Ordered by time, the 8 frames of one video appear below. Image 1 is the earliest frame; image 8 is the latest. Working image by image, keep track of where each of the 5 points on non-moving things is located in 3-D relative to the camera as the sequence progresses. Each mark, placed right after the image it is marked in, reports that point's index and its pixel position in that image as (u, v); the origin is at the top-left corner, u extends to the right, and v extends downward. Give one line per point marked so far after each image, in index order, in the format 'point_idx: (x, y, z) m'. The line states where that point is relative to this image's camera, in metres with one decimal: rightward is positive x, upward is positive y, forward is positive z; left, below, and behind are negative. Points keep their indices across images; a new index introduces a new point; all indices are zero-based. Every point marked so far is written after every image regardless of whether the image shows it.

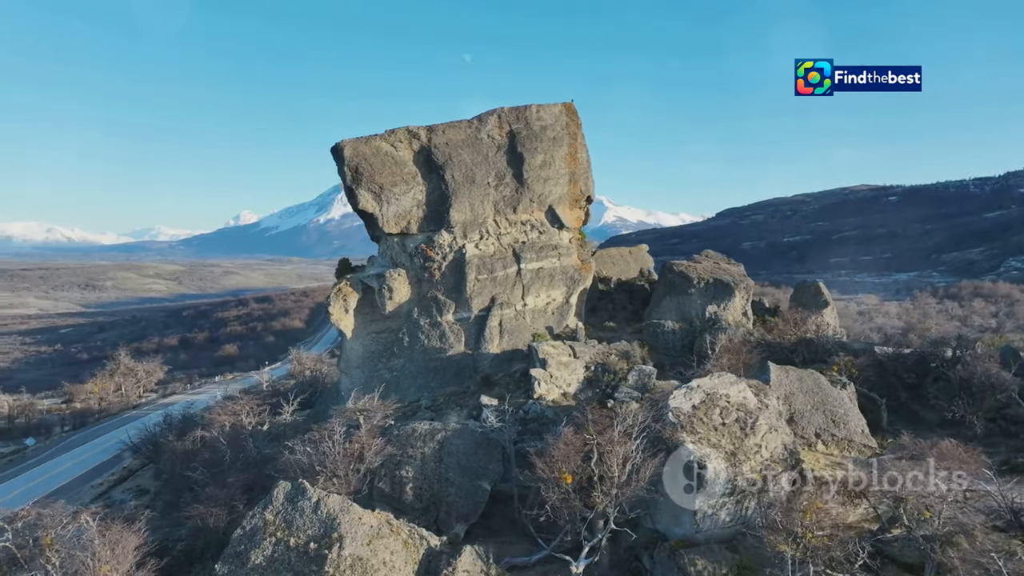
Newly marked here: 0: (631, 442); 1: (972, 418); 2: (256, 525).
0: (+1.9, -2.5, +10.2) m
1: (+12.4, -3.6, +17.1) m
2: (-3.6, -3.3, +8.9) m
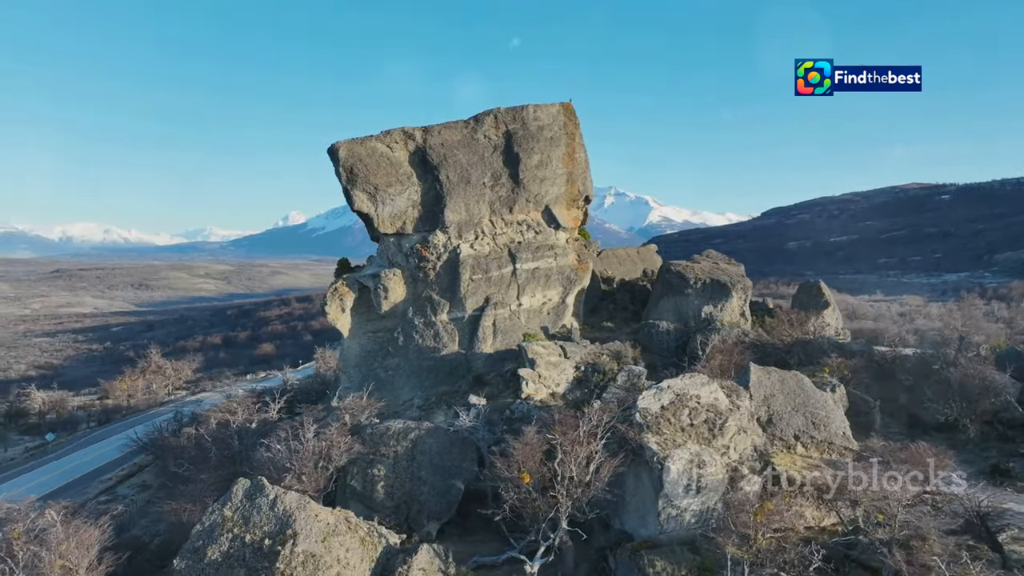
0: (+1.3, -2.5, +10.1) m
1: (+11.9, -3.6, +16.8) m
2: (-4.2, -3.3, +9.0) m
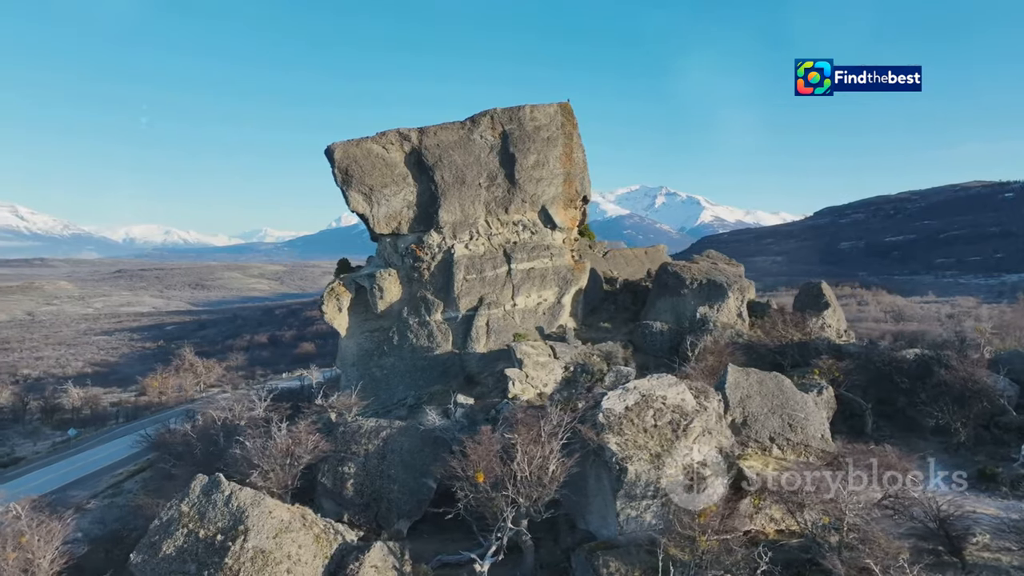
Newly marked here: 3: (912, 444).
0: (+0.6, -2.4, +10.1) m
1: (+11.5, -3.6, +16.5) m
2: (-4.9, -3.3, +9.1) m
3: (+10.6, -4.2, +16.9) m
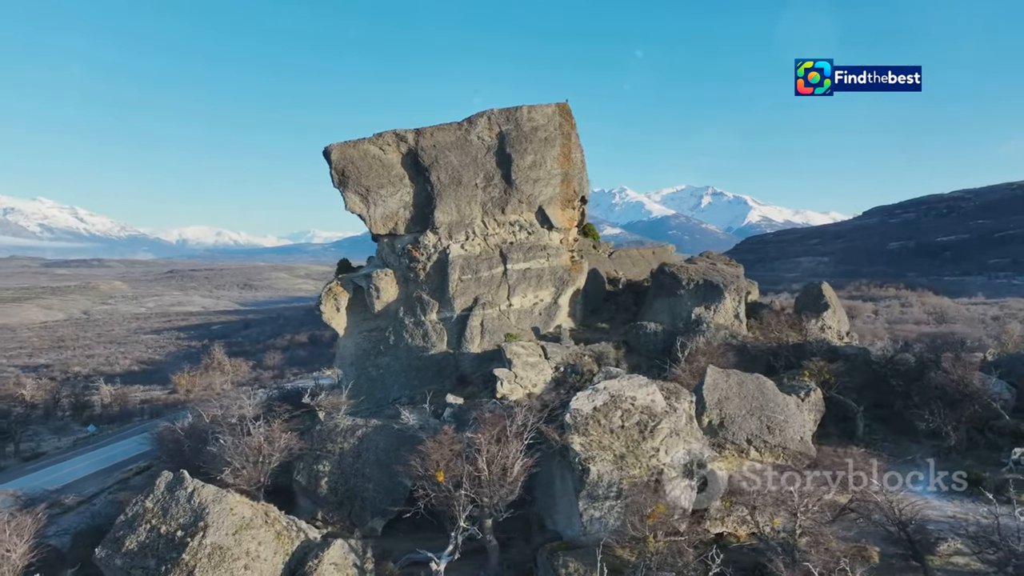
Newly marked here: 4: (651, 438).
0: (0.0, -2.4, +10.1) m
1: (+11.1, -3.6, +16.2) m
2: (-5.5, -3.3, +9.3) m
3: (+10.2, -4.2, +16.6) m
4: (+2.3, -2.5, +10.6) m
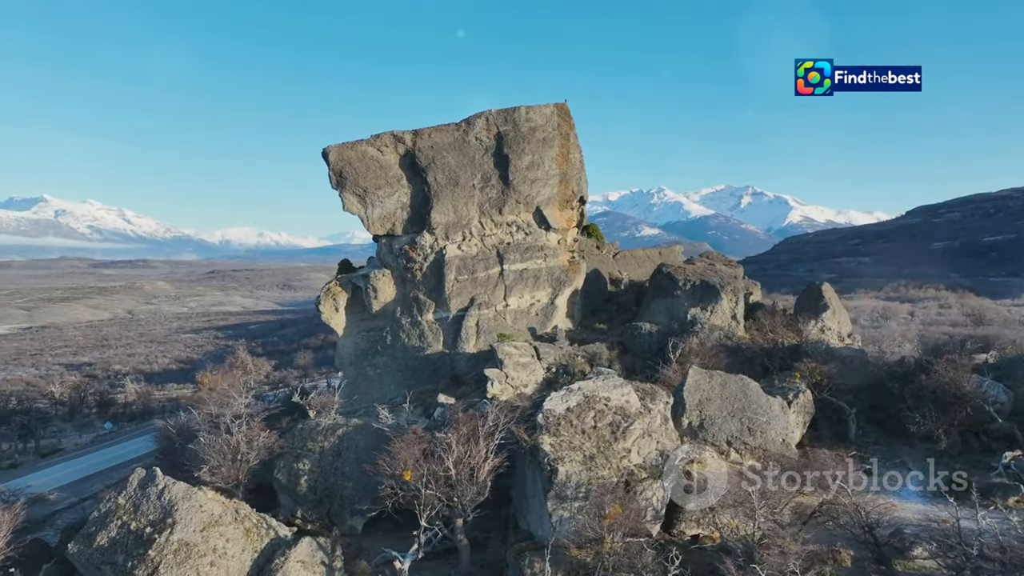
0: (-0.4, -2.5, +10.1) m
1: (+10.7, -3.6, +16.0) m
2: (-6.0, -3.3, +9.4) m
3: (+9.8, -4.2, +16.4) m
4: (+1.8, -2.5, +10.6) m
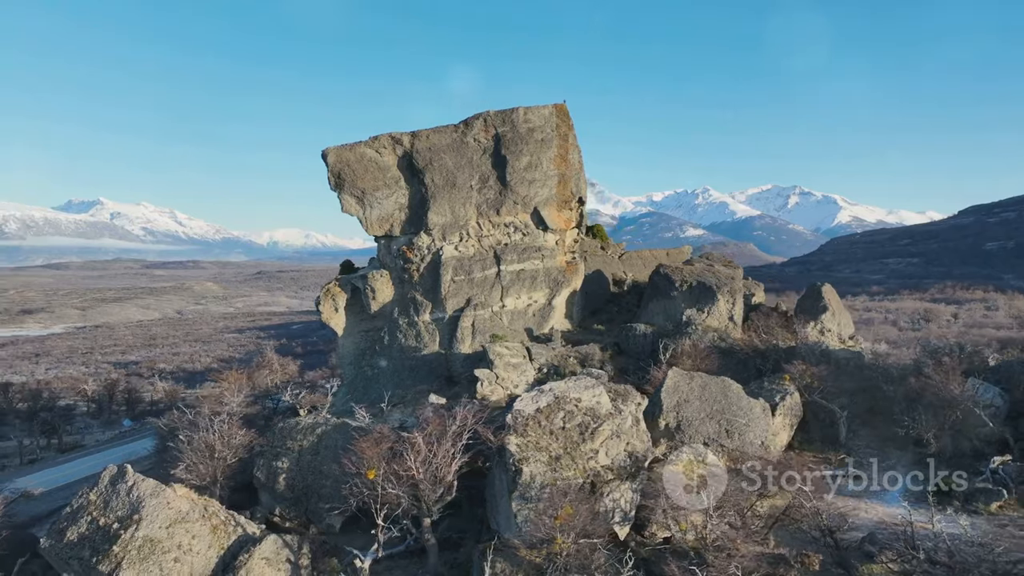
0: (-1.0, -2.5, +10.2) m
1: (+10.3, -3.7, +15.7) m
2: (-6.5, -3.3, +9.7) m
3: (+9.4, -4.3, +16.2) m
4: (+1.3, -2.5, +10.6) m
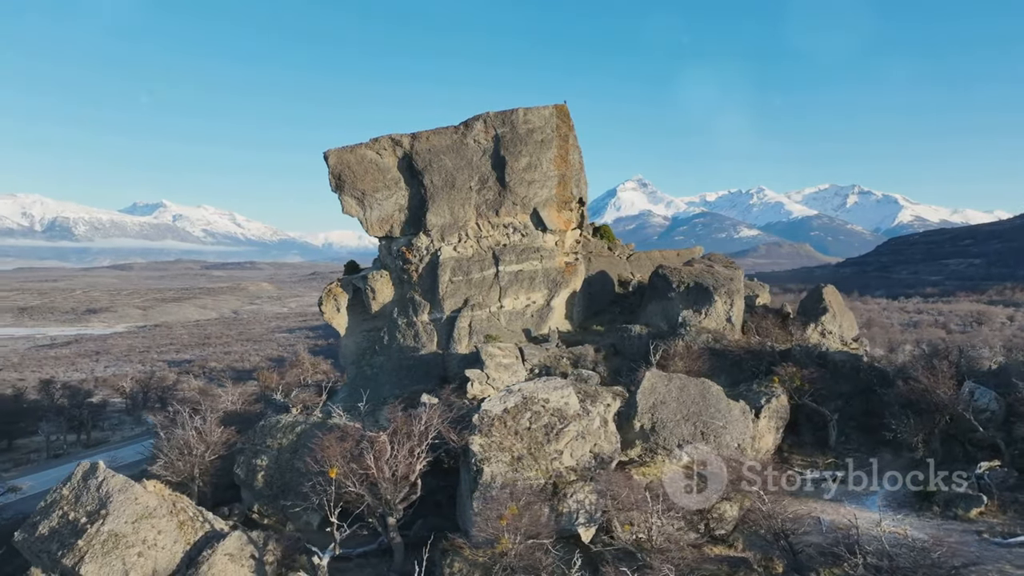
0: (-1.6, -2.5, +10.3) m
1: (+9.9, -3.7, +15.4) m
2: (-7.1, -3.3, +9.9) m
3: (+9.0, -4.3, +15.9) m
4: (+0.7, -2.5, +10.6) m
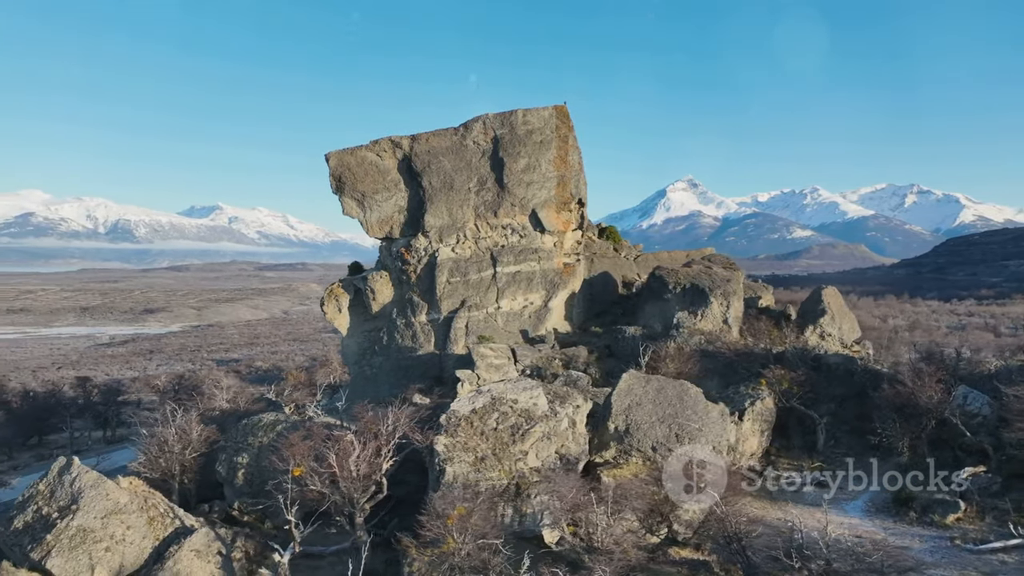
0: (-2.2, -2.5, +10.4) m
1: (+9.5, -3.8, +15.2) m
2: (-7.7, -3.3, +10.3) m
3: (+8.6, -4.3, +15.7) m
4: (+0.2, -2.6, +10.7) m
